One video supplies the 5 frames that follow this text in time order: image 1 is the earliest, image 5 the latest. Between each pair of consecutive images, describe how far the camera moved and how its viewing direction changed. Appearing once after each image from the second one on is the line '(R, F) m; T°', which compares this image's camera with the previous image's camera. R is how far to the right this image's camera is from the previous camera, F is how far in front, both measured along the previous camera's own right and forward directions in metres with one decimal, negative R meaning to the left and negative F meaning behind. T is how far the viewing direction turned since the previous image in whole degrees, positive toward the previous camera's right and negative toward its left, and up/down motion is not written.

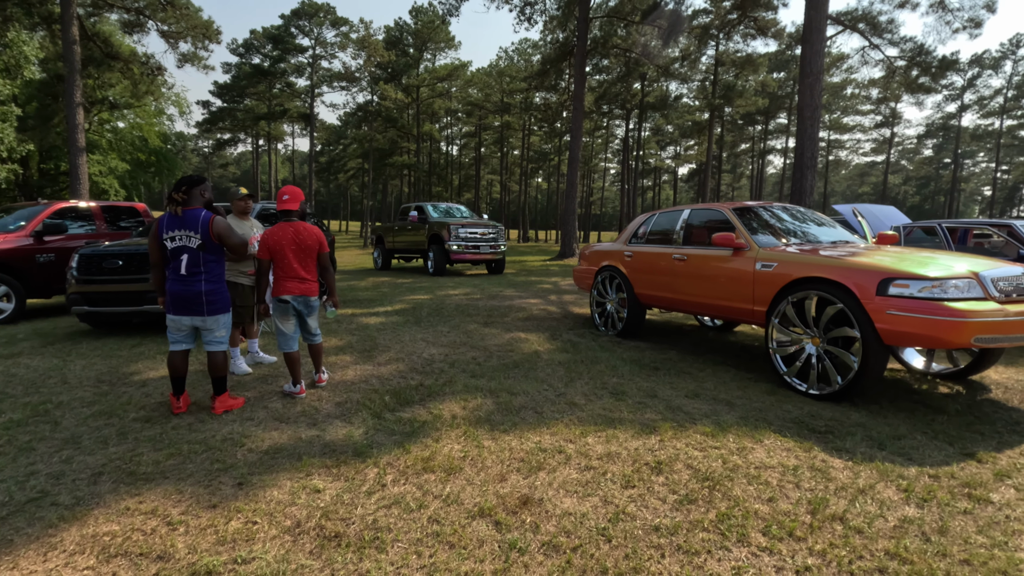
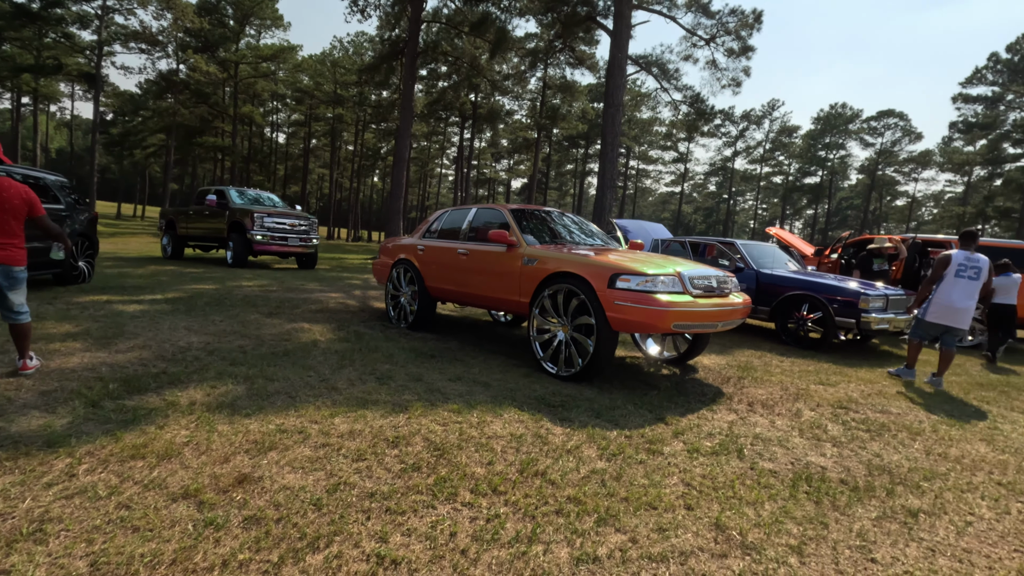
(+0.5, -0.2) m; +17°
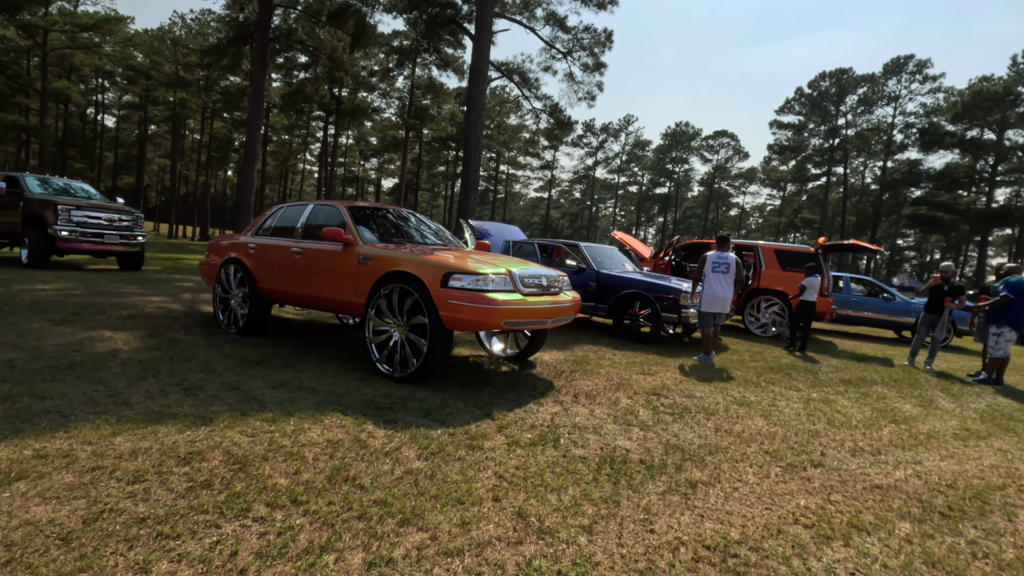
(+0.3, 0.0) m; +13°
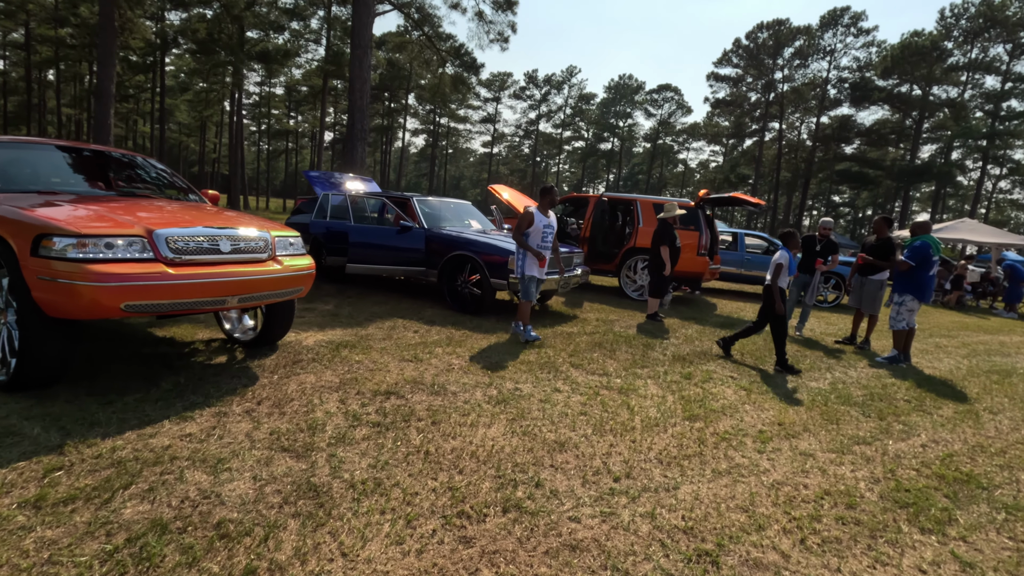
(+1.8, +1.1) m; +5°
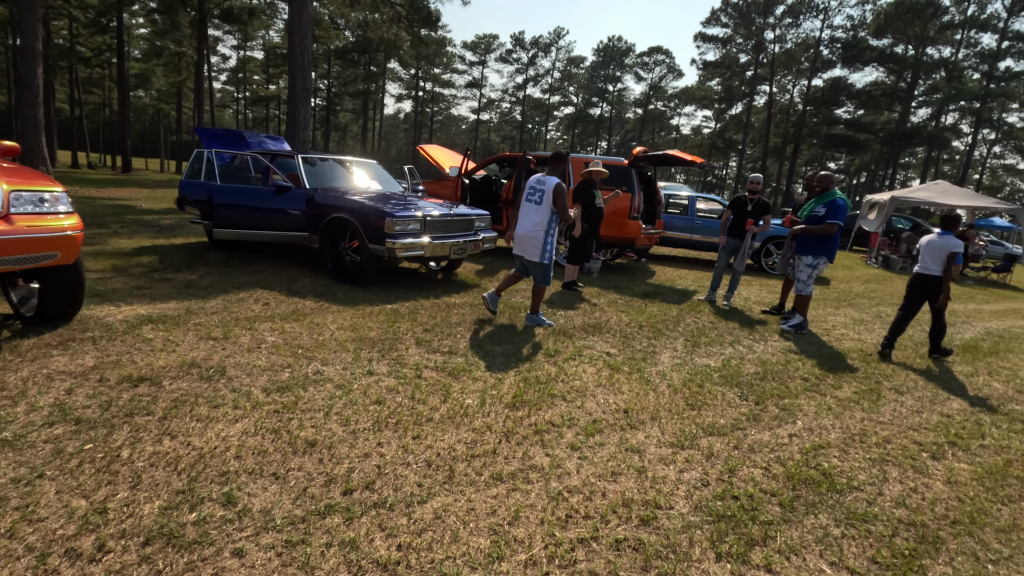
(+1.2, +0.6) m; 0°
